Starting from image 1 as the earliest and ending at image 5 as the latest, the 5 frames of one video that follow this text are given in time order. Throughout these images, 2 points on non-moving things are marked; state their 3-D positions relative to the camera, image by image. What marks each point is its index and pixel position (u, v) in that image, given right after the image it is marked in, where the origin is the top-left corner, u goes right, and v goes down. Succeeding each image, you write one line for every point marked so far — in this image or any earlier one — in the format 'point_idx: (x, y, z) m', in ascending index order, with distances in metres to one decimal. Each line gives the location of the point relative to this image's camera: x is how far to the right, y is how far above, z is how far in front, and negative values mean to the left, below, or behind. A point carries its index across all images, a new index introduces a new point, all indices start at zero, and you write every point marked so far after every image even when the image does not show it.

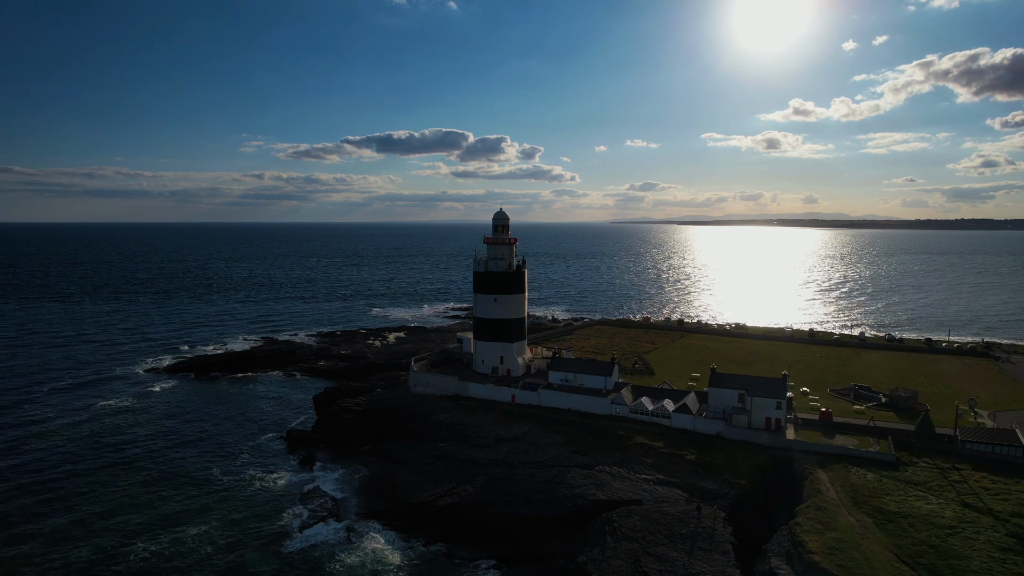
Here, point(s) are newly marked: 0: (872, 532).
0: (+12.7, -8.6, +20.0) m
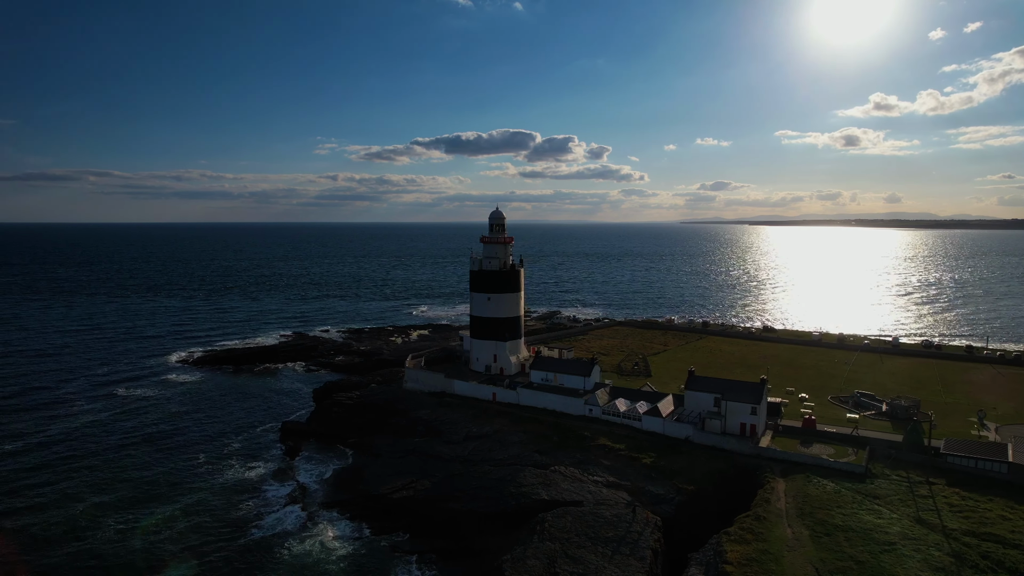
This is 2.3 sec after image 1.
0: (+9.7, -8.6, +19.0) m
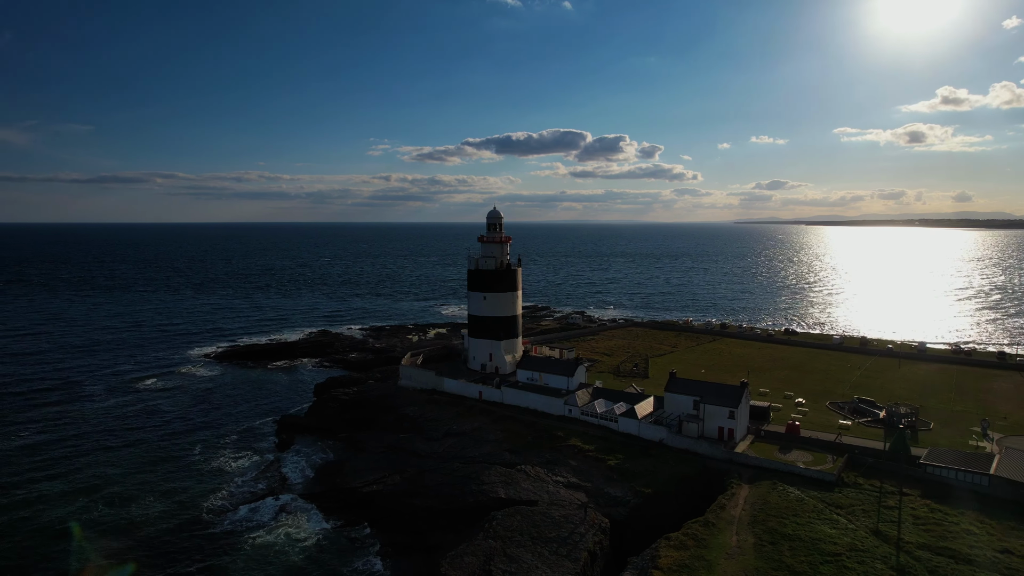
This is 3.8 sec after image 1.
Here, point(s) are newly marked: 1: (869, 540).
0: (+7.6, -8.6, +18.5) m
1: (+12.0, -8.5, +19.1) m
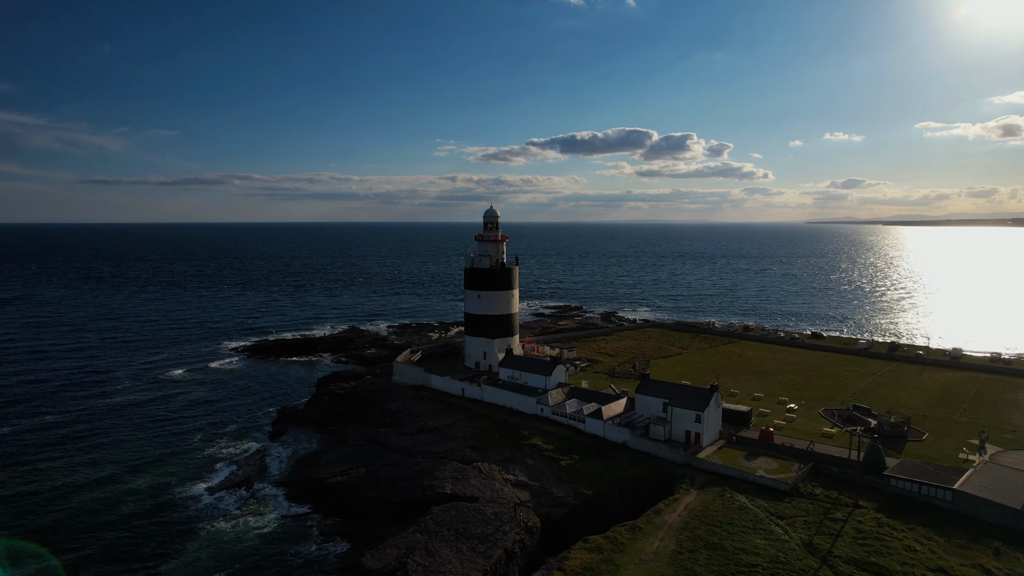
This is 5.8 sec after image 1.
0: (+4.7, -8.6, +18.0) m
1: (+9.2, -8.5, +18.3) m
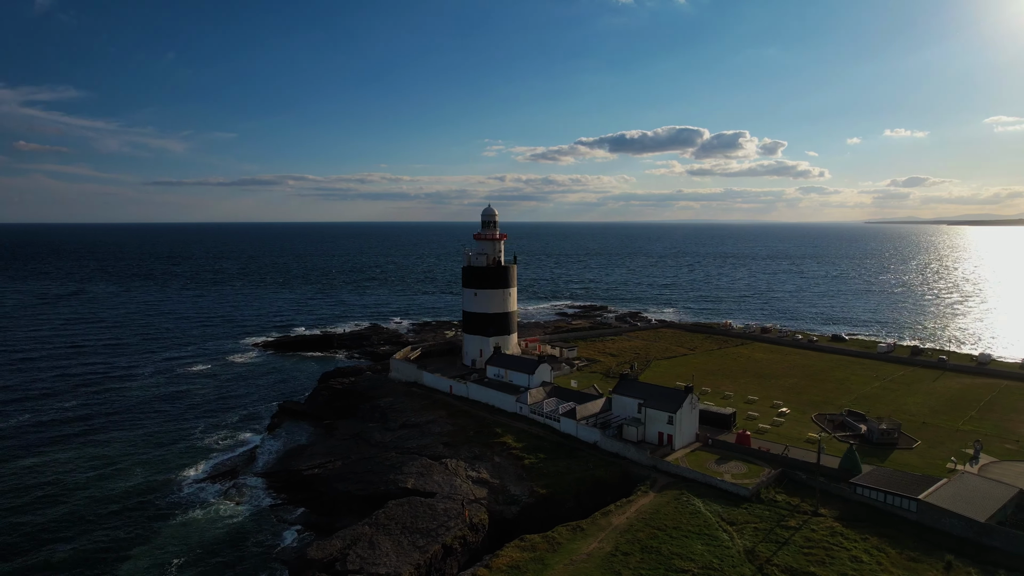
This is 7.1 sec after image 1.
0: (+2.5, -8.5, +17.9) m
1: (+7.0, -8.5, +17.8) m
